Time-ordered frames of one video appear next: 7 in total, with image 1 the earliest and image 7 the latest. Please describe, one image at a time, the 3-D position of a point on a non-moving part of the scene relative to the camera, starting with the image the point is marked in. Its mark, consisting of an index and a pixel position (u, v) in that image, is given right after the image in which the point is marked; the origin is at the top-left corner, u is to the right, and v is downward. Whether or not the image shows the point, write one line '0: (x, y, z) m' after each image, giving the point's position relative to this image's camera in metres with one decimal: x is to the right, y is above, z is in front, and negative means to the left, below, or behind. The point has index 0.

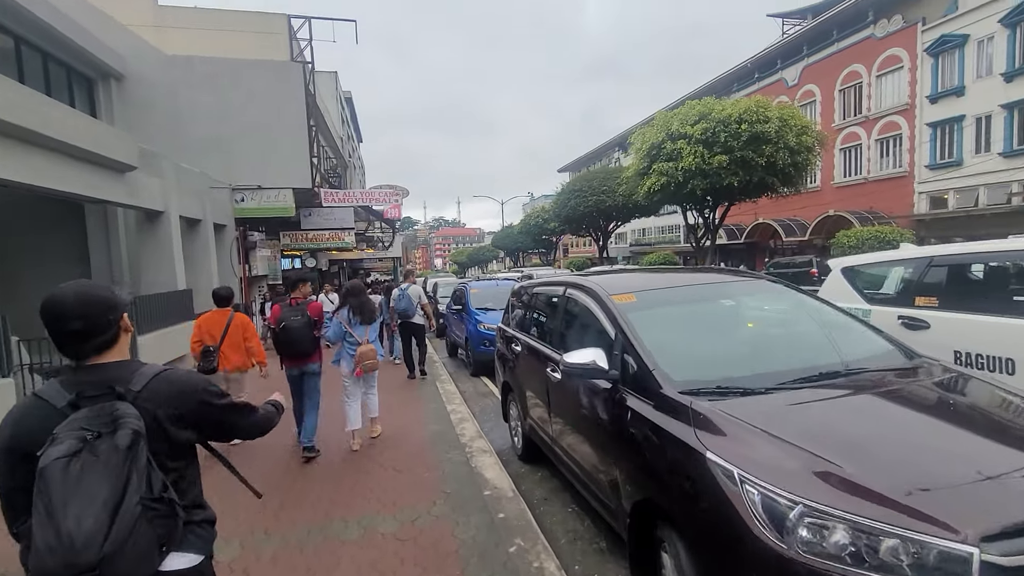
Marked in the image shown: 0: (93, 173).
0: (-6.8, +1.9, +8.1) m
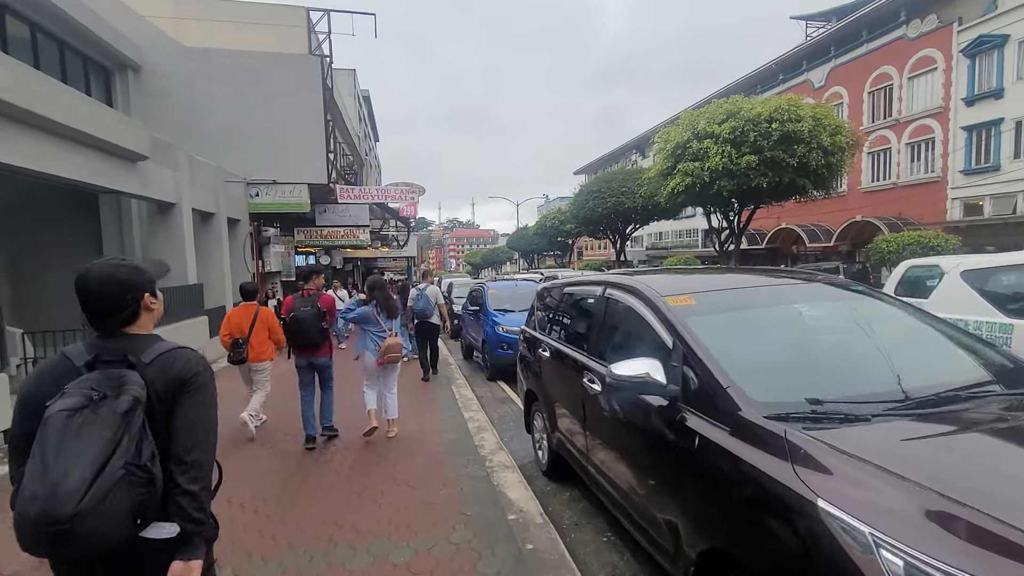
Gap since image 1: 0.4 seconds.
0: (-6.4, +2.0, +7.9) m
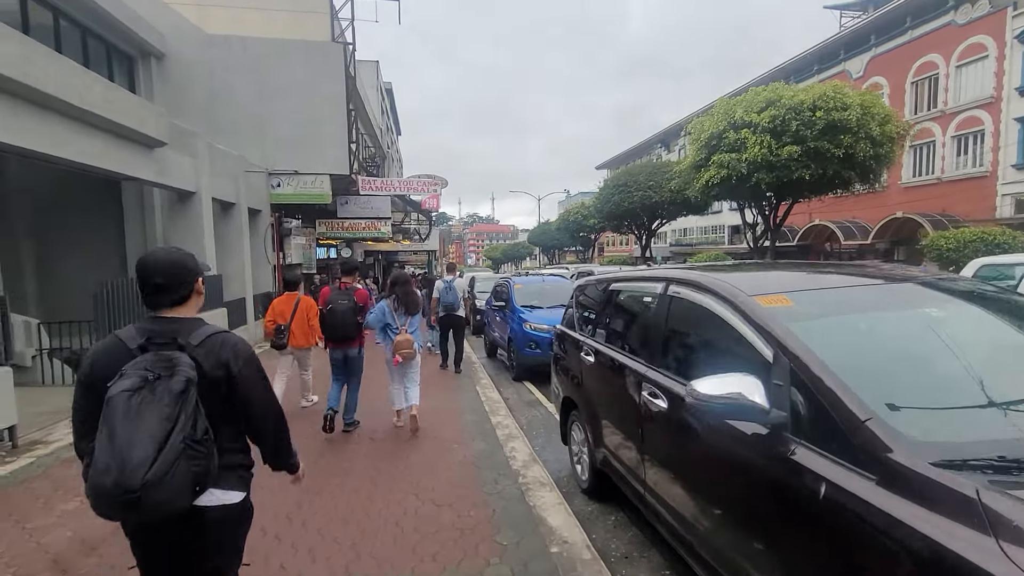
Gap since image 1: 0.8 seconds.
0: (-6.0, +2.2, +7.7) m
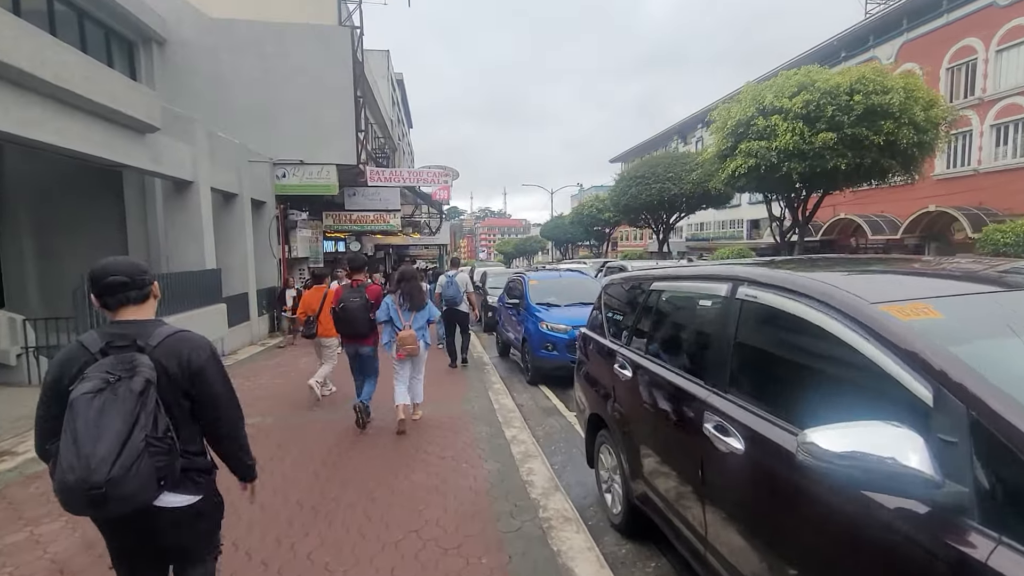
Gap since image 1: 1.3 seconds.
0: (-5.7, +2.2, +7.2) m
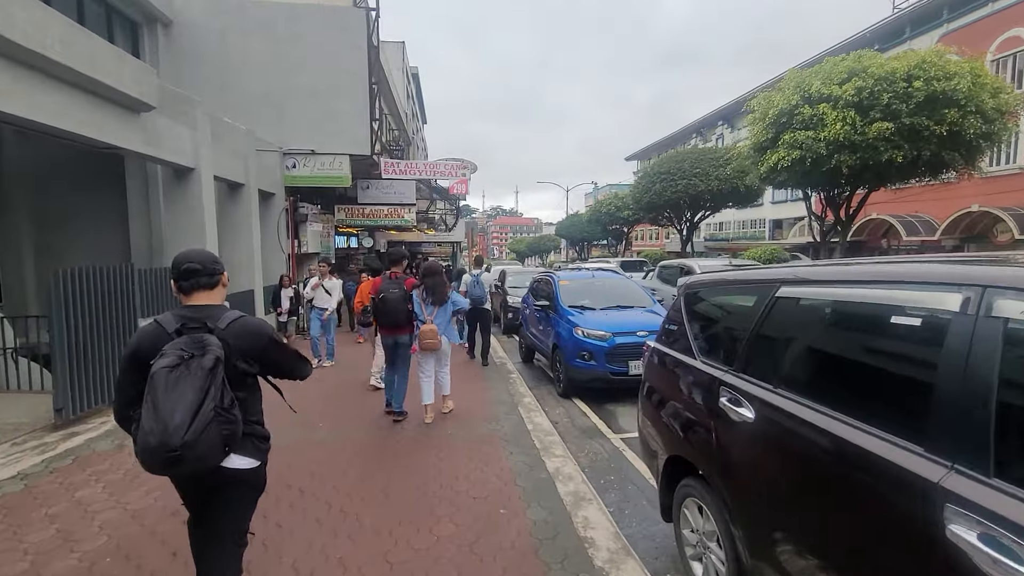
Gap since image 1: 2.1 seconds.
0: (-5.3, +2.3, +6.4) m
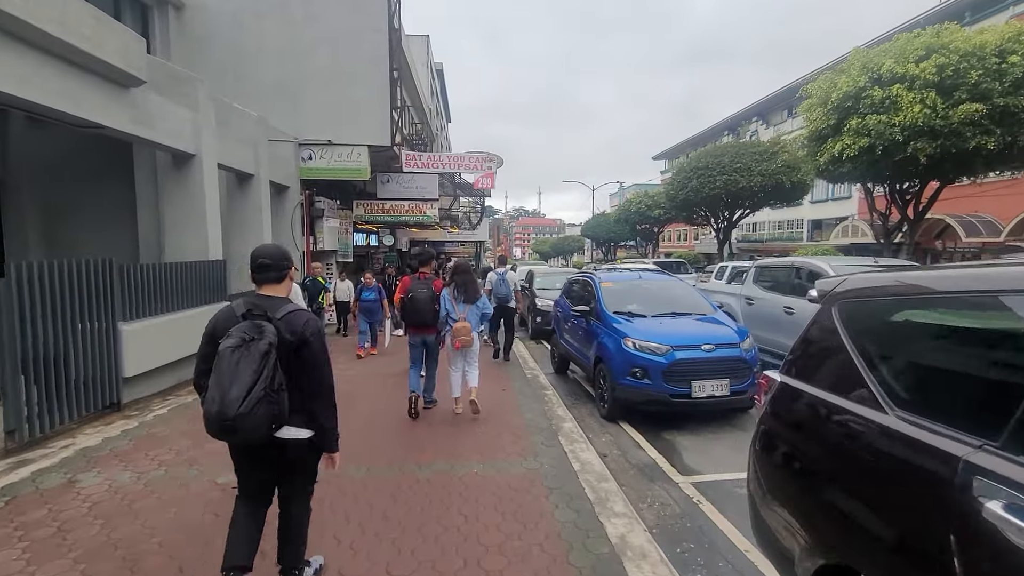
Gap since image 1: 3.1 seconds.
0: (-4.8, +2.3, +5.7) m
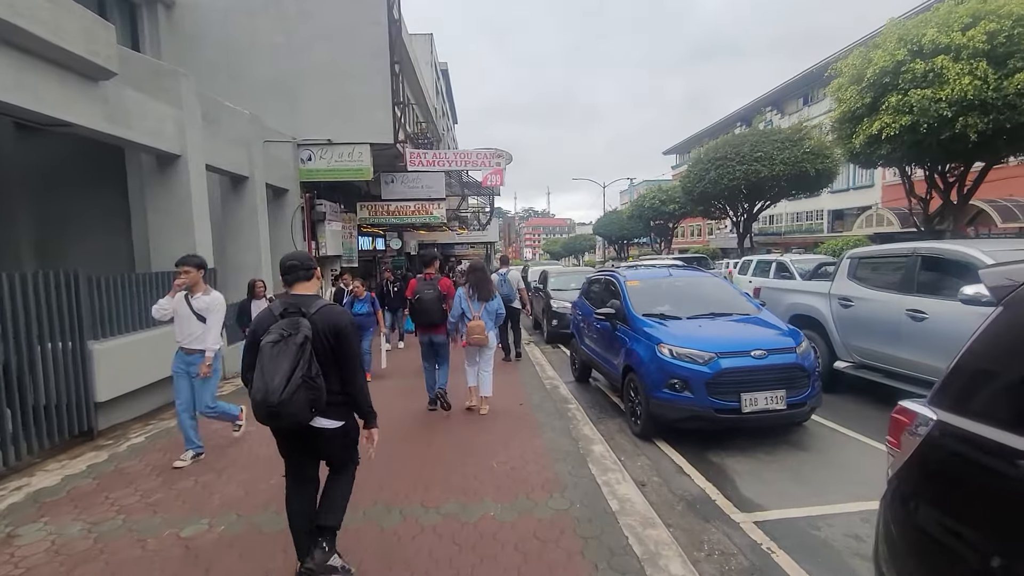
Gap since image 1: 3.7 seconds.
0: (-4.7, +2.2, +5.1) m
